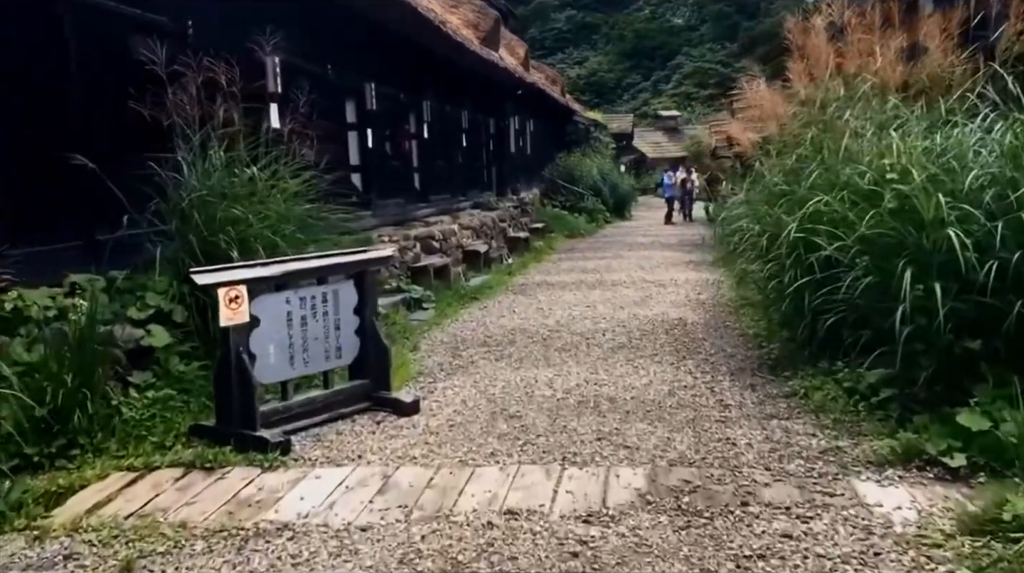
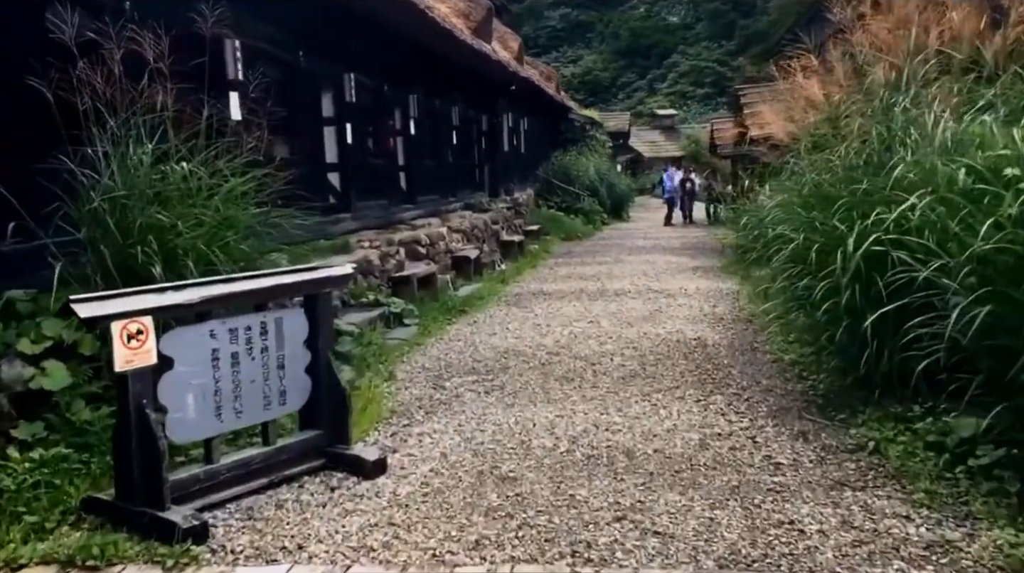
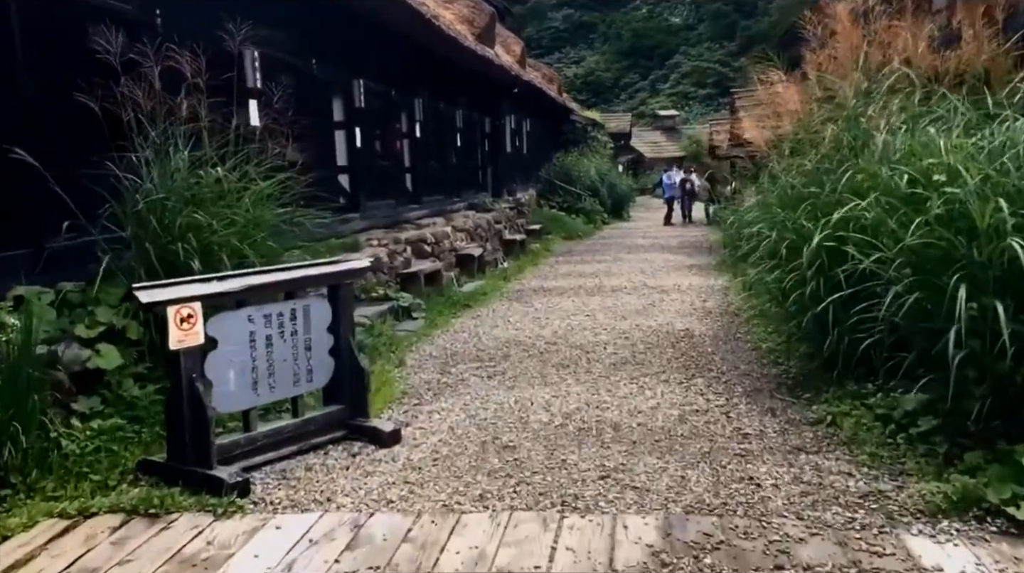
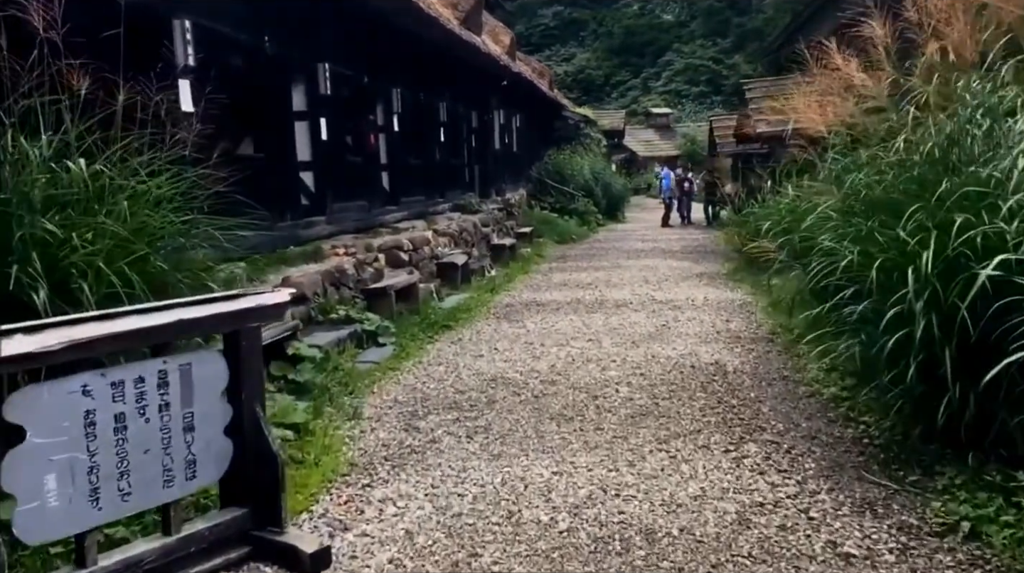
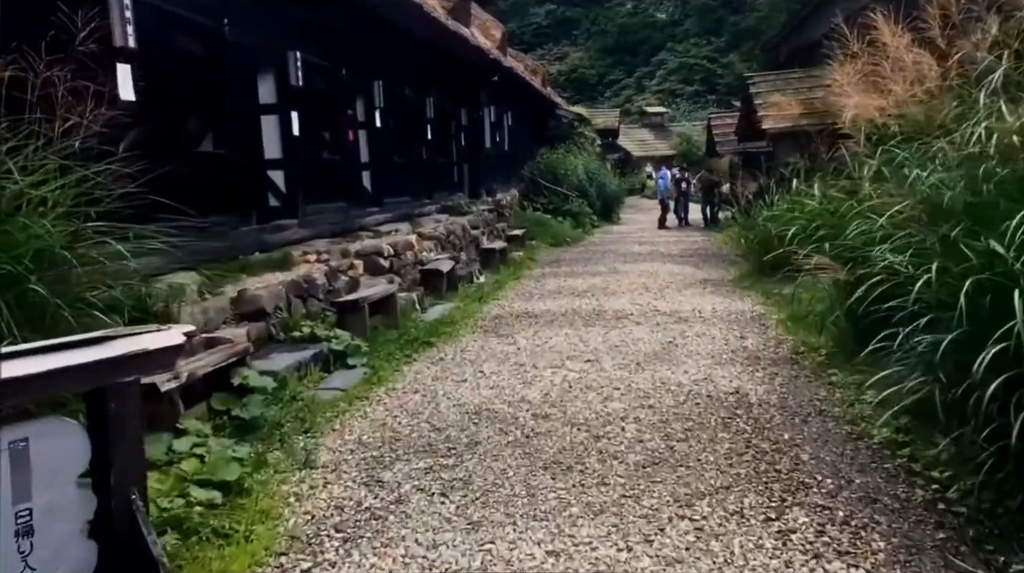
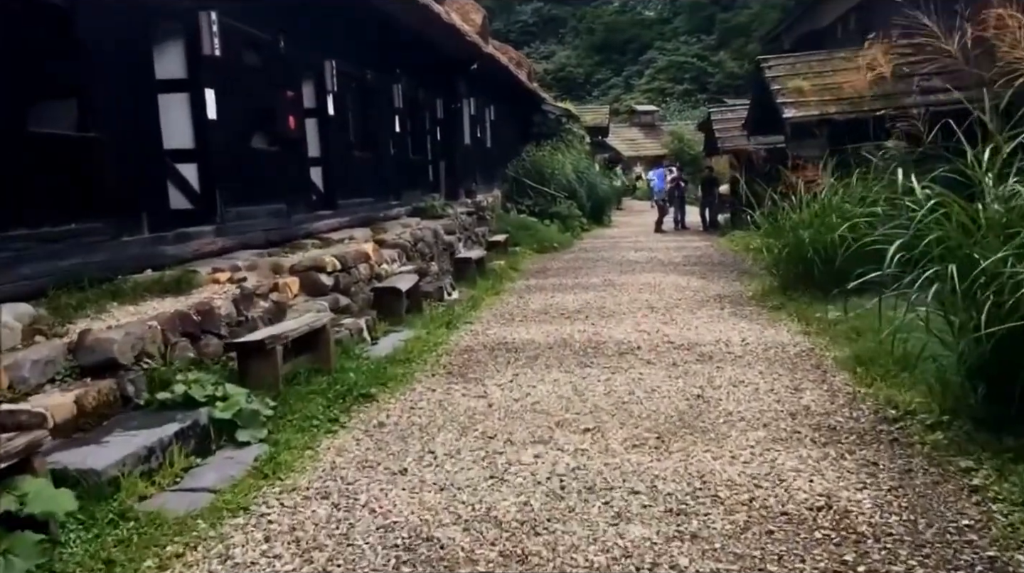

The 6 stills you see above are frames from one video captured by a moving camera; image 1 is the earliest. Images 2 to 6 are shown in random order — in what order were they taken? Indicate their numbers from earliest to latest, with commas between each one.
3, 2, 4, 5, 6
